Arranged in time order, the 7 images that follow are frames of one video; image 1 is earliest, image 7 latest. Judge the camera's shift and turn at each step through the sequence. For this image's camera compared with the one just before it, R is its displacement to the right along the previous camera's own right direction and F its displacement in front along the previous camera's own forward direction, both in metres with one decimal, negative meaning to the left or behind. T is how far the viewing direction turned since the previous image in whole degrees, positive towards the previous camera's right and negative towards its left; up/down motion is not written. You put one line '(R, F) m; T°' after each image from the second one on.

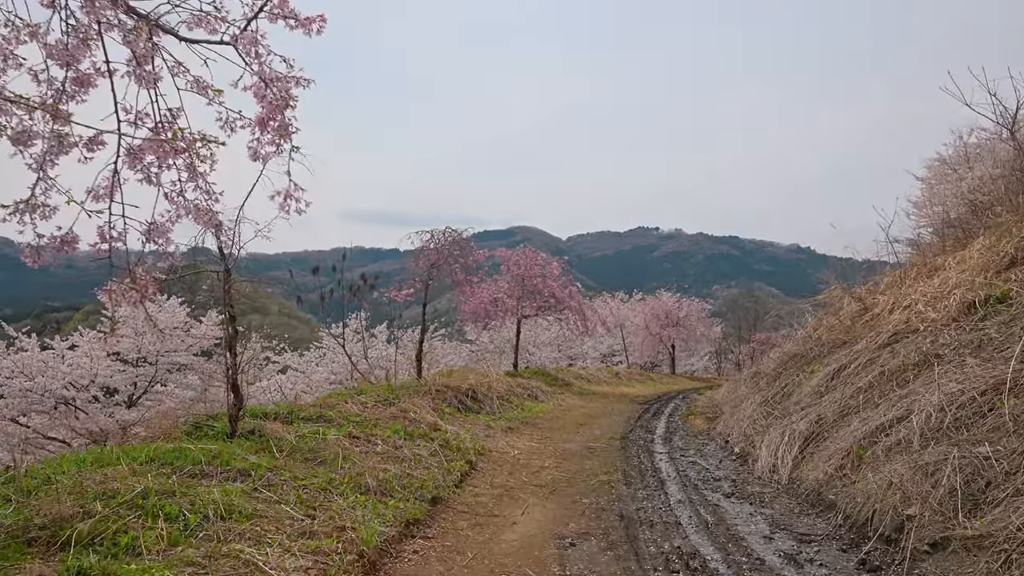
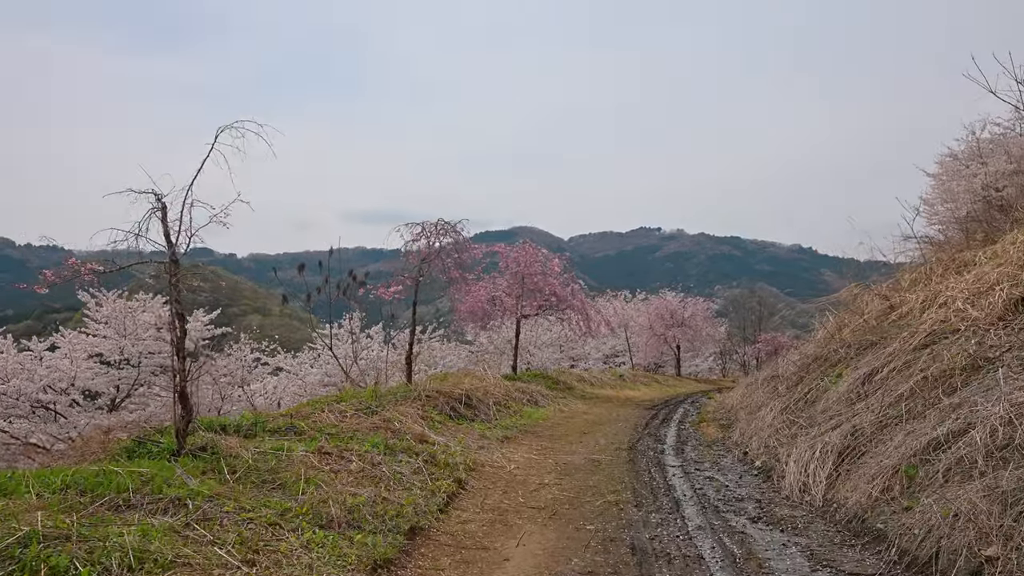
(+0.1, +0.8) m; 0°
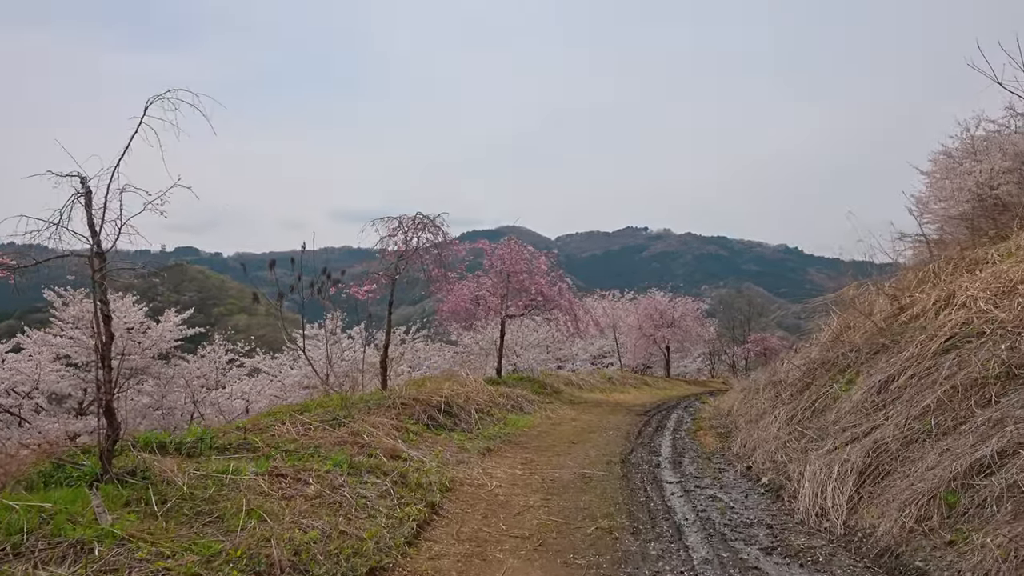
(+0.1, +0.7) m; +1°
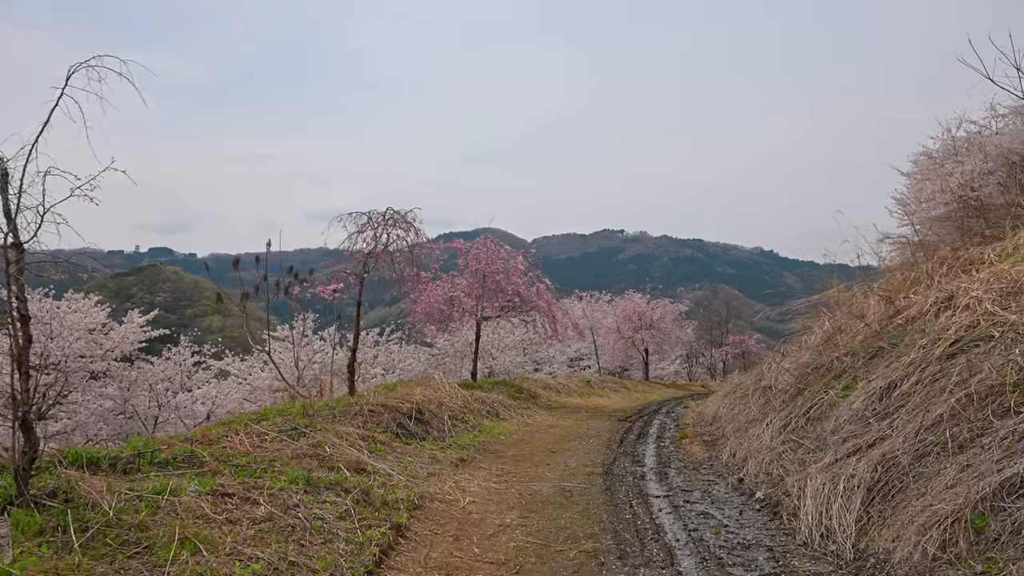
(0.0, +0.5) m; +2°
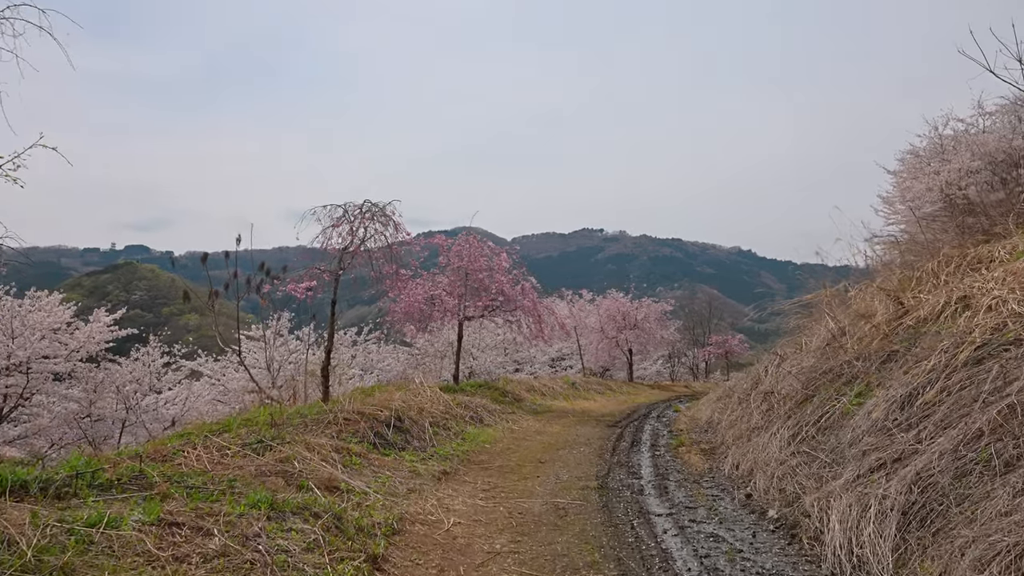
(-0.1, +0.6) m; +2°
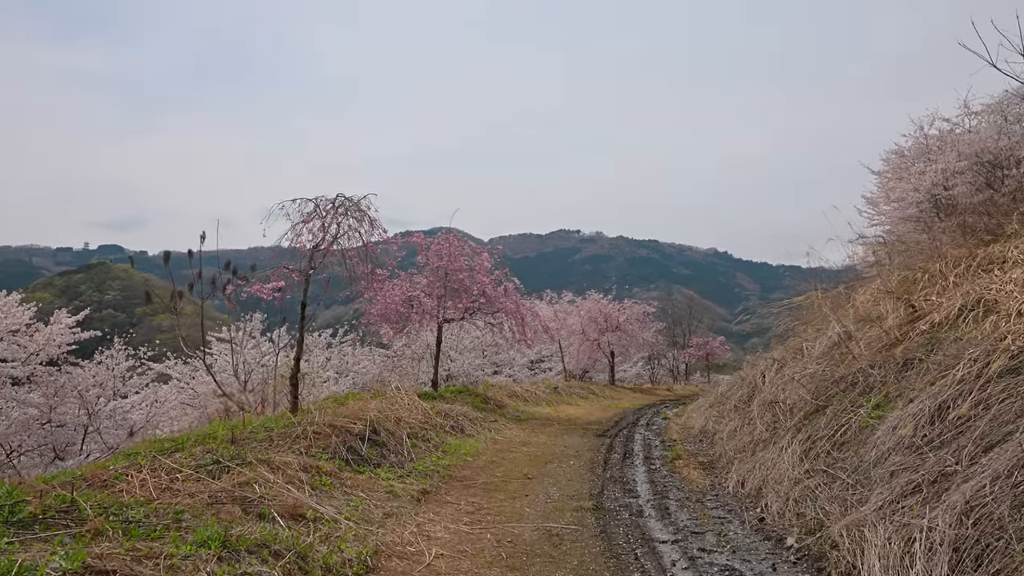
(-0.1, +0.6) m; +3°
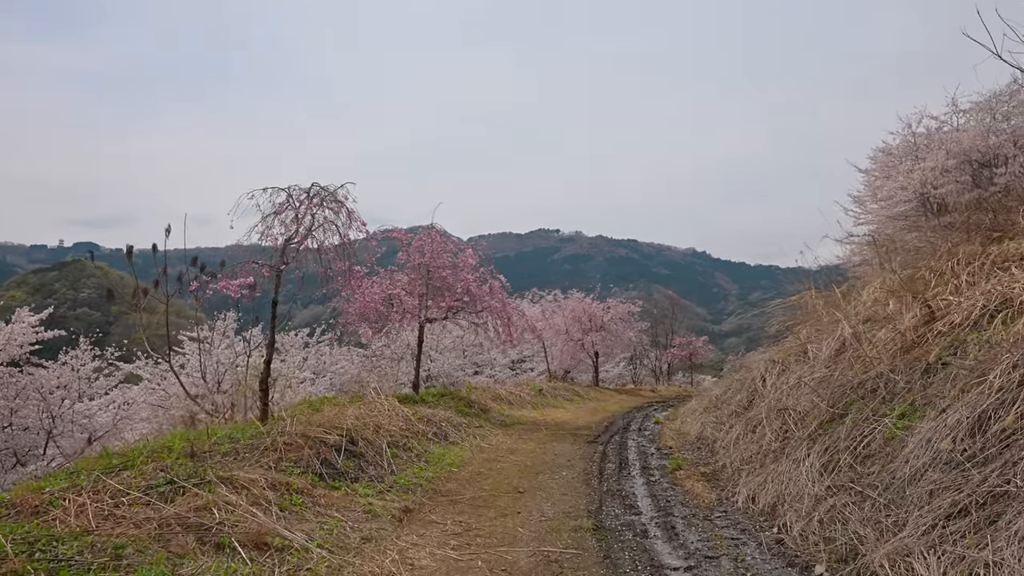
(-0.2, +0.6) m; +2°
